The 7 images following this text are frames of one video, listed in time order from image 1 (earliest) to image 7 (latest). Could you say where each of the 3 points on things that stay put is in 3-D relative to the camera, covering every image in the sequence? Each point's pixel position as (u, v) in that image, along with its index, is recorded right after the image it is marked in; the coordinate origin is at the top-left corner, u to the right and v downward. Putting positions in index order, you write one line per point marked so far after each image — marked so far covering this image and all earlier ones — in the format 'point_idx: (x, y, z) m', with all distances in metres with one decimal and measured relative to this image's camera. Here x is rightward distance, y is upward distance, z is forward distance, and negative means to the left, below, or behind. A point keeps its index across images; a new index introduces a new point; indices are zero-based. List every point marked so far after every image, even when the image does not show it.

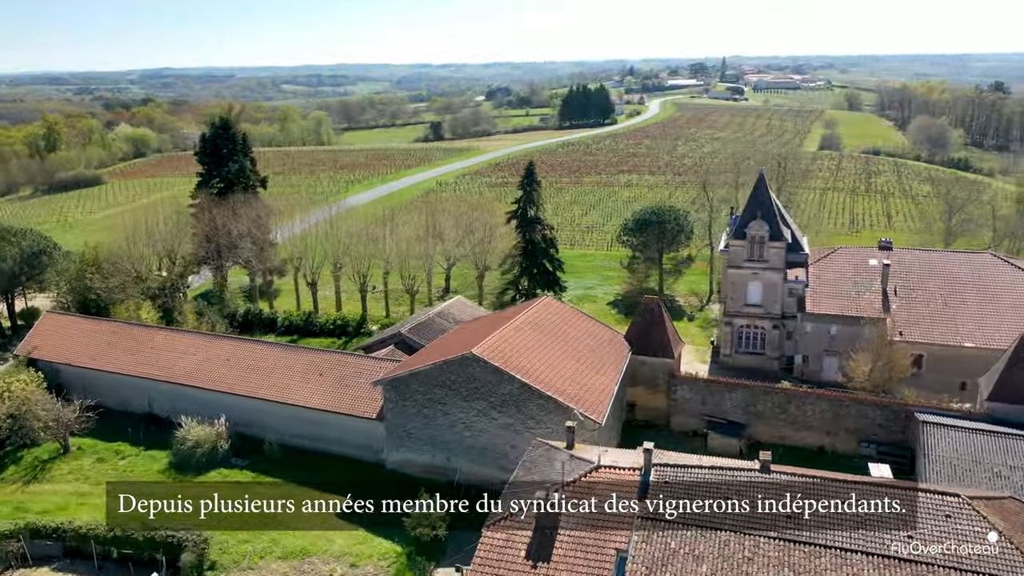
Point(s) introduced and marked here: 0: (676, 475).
0: (+3.7, -4.2, +18.5) m
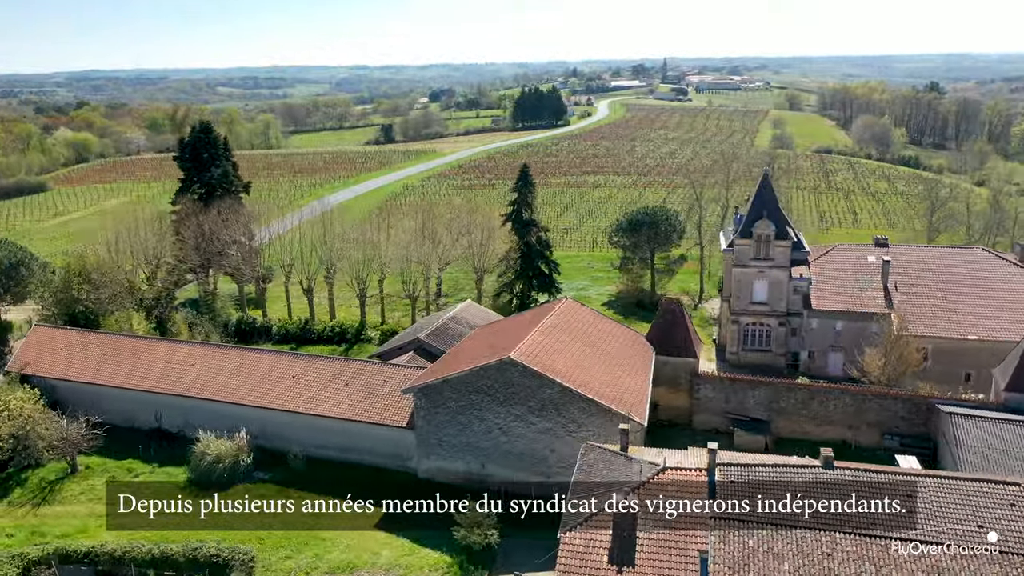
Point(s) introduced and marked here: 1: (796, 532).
0: (+5.2, -4.2, +18.6) m
1: (+5.9, -5.0, +17.1) m
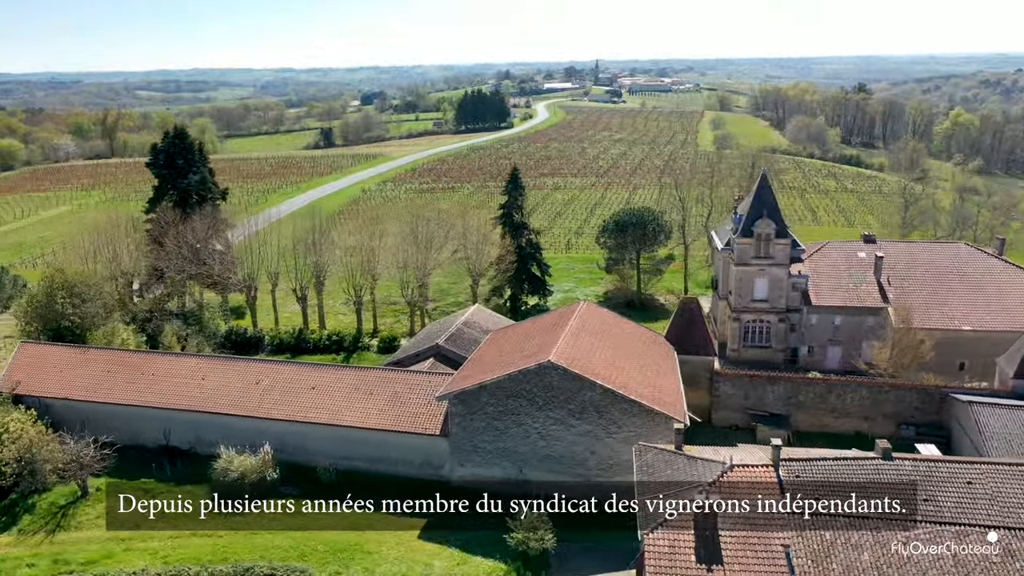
0: (+6.7, -4.1, +19.0) m
1: (+7.6, -5.0, +17.5) m
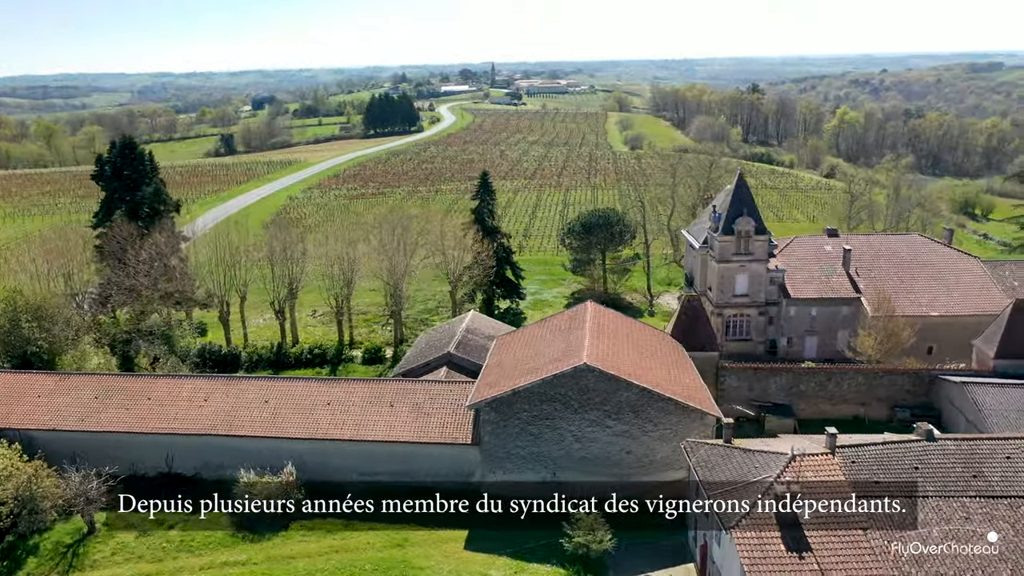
0: (+8.4, -4.0, +19.9) m
1: (+9.4, -4.8, +18.6) m
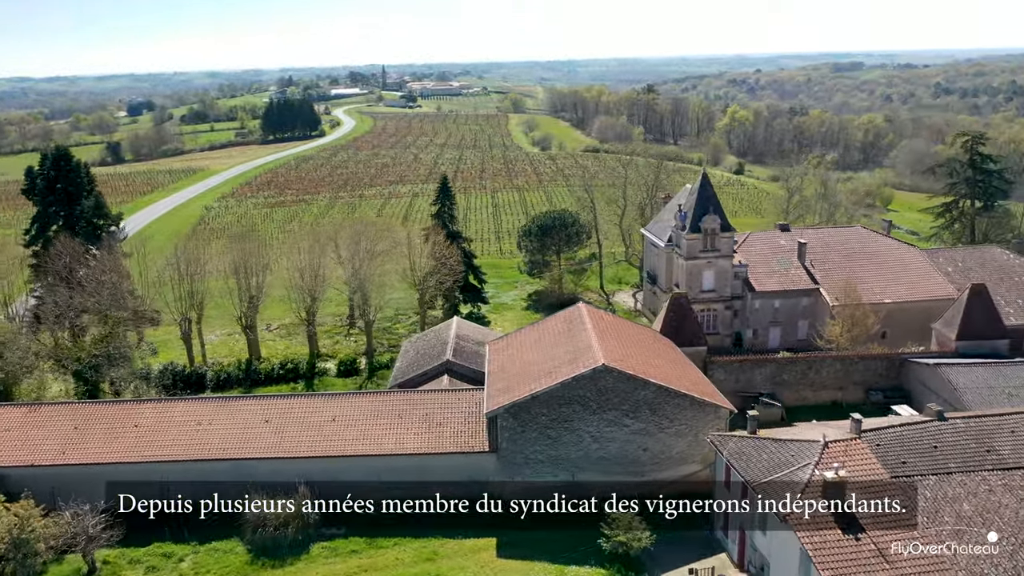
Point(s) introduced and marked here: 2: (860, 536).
0: (+9.4, -3.8, +21.0) m
1: (+10.7, -4.5, +19.8) m
2: (+7.5, -5.4, +18.1) m
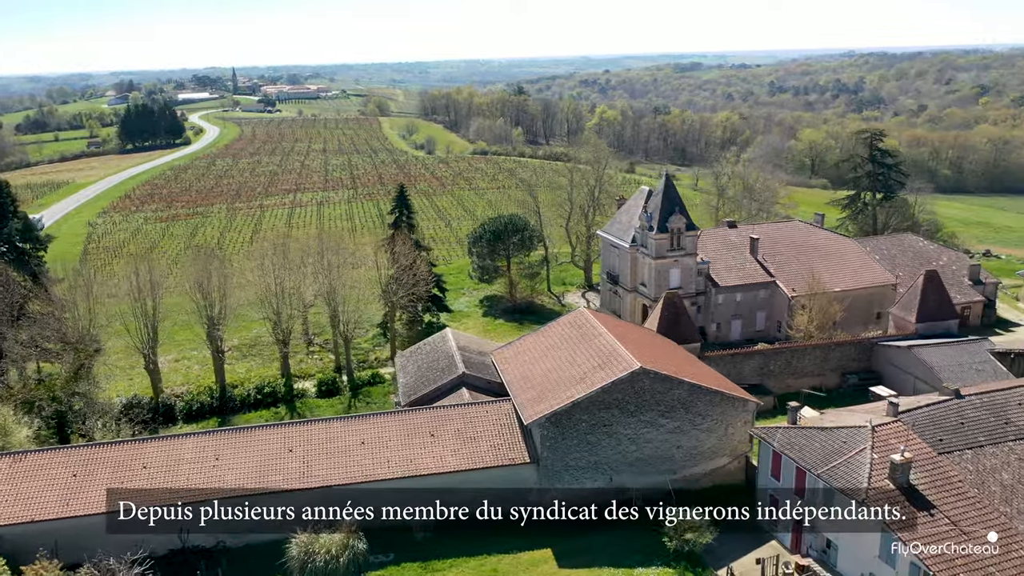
0: (+11.0, -3.6, +22.6) m
1: (+12.5, -4.2, +21.7) m
2: (+9.8, -5.2, +19.4) m
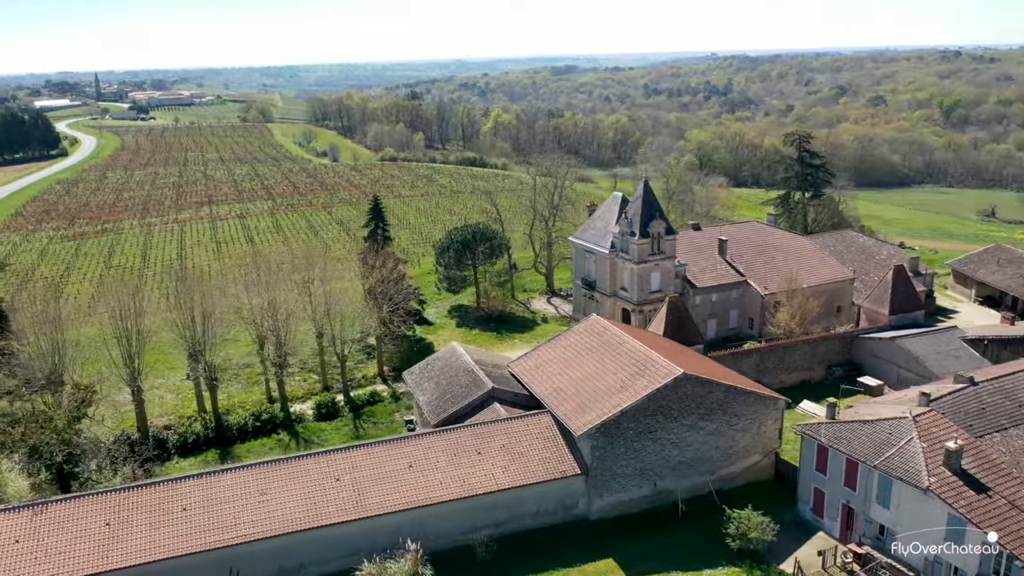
0: (+12.6, -3.5, +24.2) m
1: (+14.3, -4.1, +23.4) m
2: (+11.9, -5.2, +20.8) m
